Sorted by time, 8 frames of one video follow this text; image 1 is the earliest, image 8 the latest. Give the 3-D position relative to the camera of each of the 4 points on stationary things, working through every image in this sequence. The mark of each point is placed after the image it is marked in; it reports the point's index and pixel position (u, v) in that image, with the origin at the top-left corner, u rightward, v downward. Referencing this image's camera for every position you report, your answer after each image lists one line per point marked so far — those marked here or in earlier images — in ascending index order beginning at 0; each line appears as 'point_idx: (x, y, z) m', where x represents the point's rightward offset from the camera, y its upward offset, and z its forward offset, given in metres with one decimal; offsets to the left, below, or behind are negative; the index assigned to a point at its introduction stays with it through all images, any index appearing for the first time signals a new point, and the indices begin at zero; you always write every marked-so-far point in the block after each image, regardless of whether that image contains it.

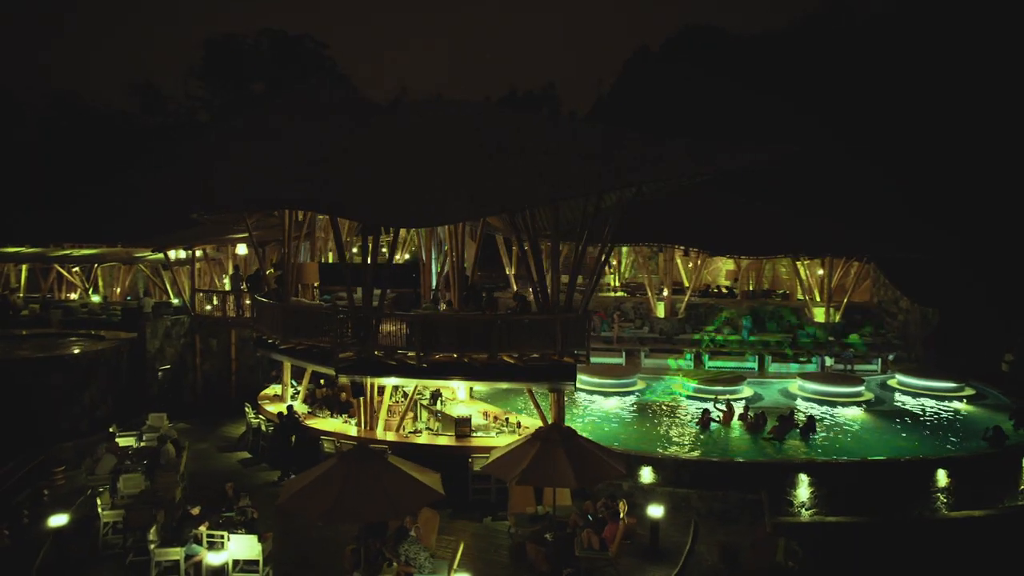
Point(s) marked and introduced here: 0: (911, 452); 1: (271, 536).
0: (+9.5, -3.9, +17.1) m
1: (-3.8, -3.9, +11.3) m
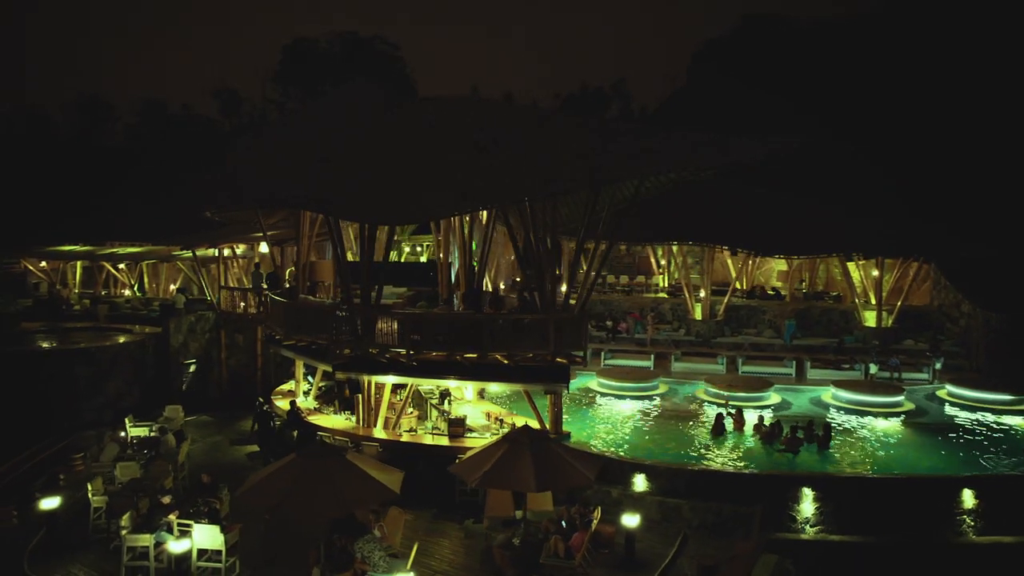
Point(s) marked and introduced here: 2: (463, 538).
0: (+9.4, -4.0, +15.8) m
1: (-4.5, -3.9, +11.6) m
2: (-0.9, -4.6, +13.1) m
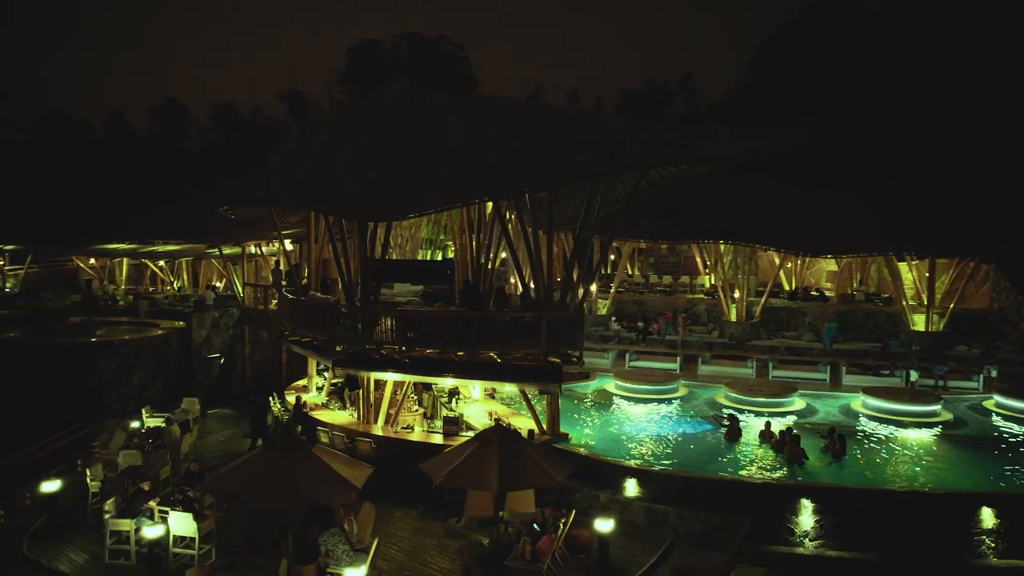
0: (+9.2, -4.0, +14.7) m
1: (-5.0, -3.8, +11.9) m
2: (-1.3, -4.5, +13.1) m
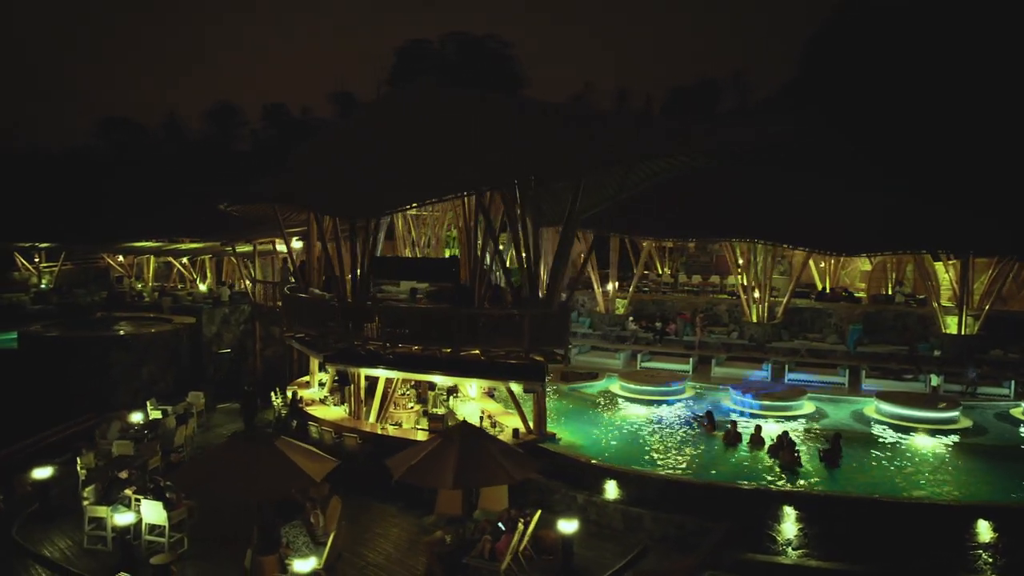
0: (+8.8, -4.0, +13.9) m
1: (-5.6, -3.8, +12.2) m
2: (-1.8, -4.5, +13.1) m
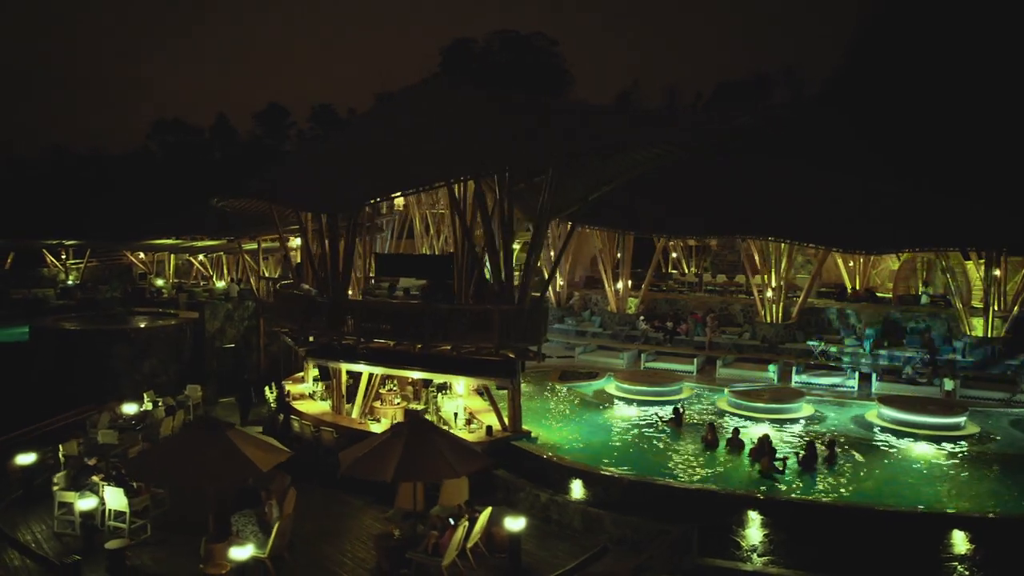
0: (+8.1, -4.0, +13.1) m
1: (-6.4, -3.6, +12.5) m
2: (-2.6, -4.4, +13.1) m
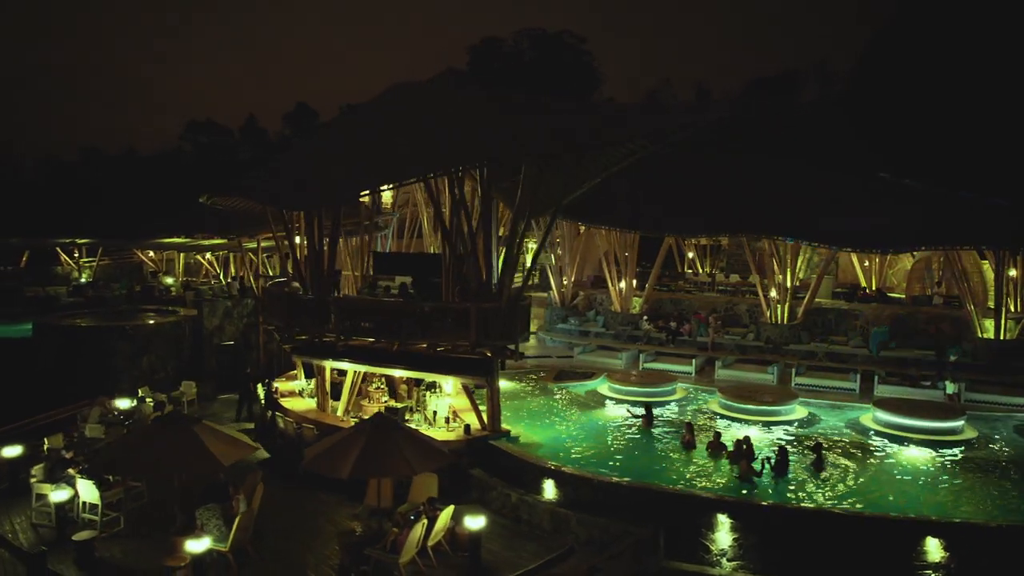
0: (+7.5, -3.9, +12.7) m
1: (-7.0, -3.6, +12.7) m
2: (-3.2, -4.3, +13.1) m
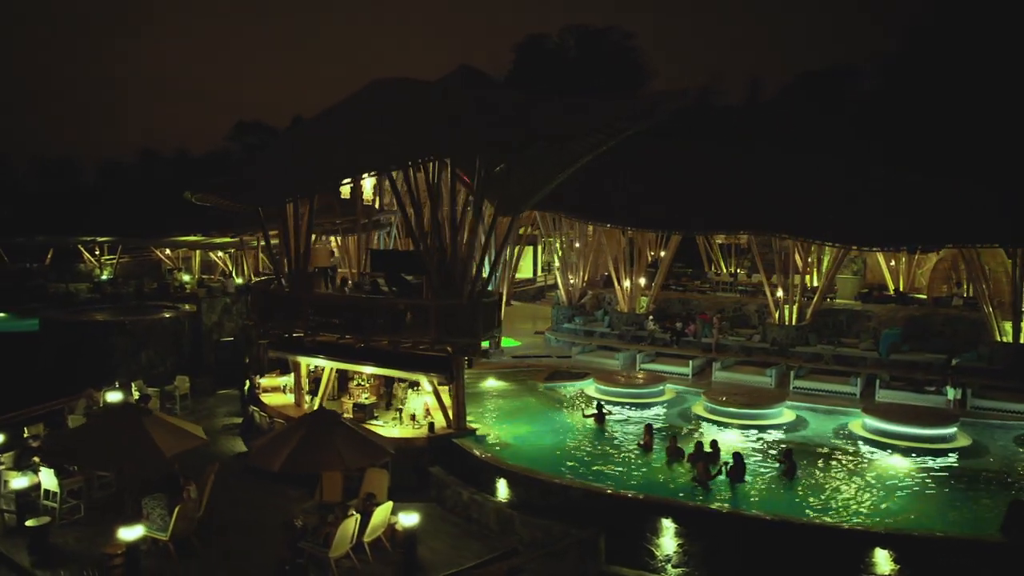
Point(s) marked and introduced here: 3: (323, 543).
0: (+6.5, -3.9, +11.9) m
1: (-7.9, -3.5, +13.1) m
2: (-4.1, -4.2, +13.2) m
3: (-2.9, -4.0, +11.3) m
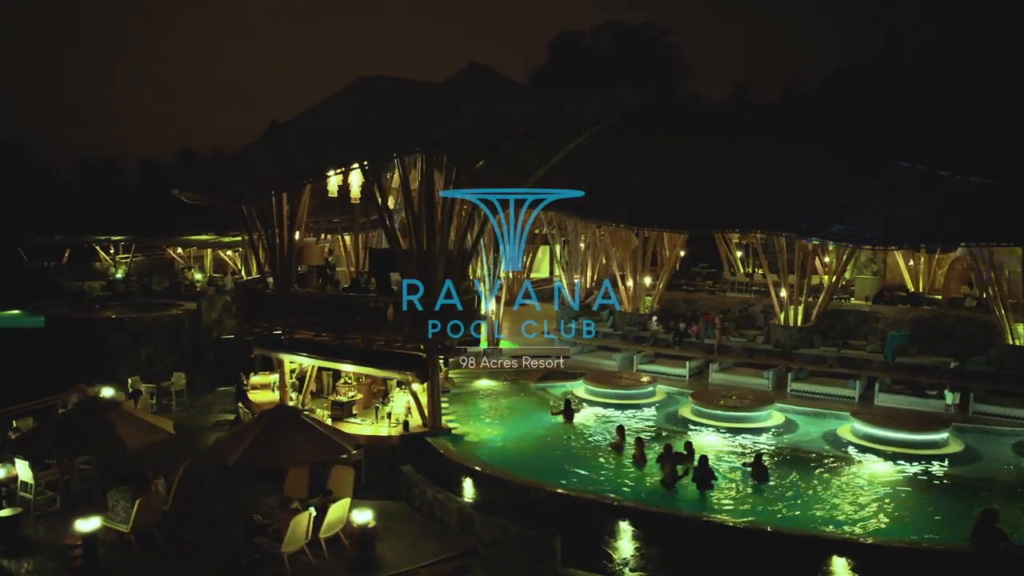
0: (+5.8, -3.9, +11.5) m
1: (-8.5, -3.4, +13.4) m
2: (-4.7, -4.2, +13.3) m
3: (-3.7, -4.0, +11.3) m
